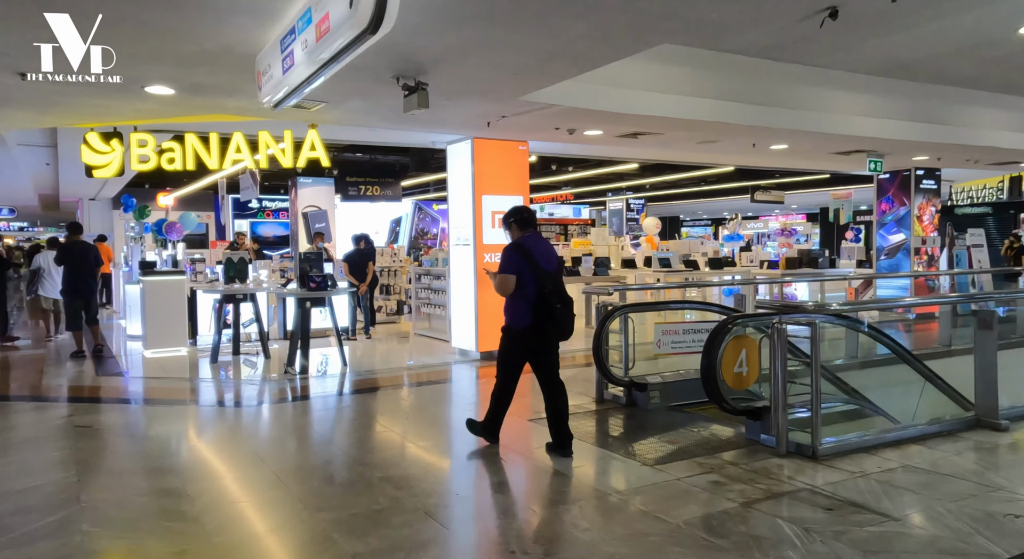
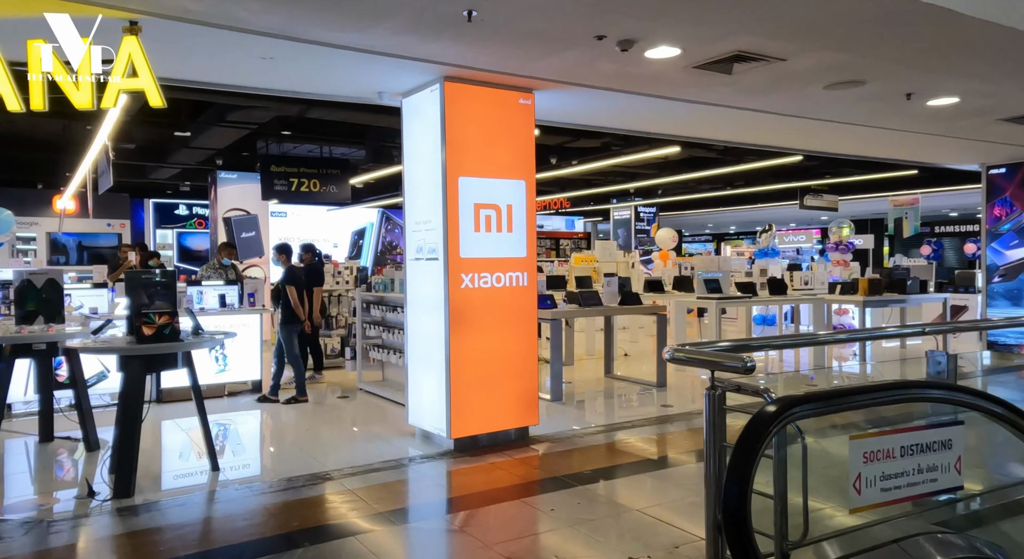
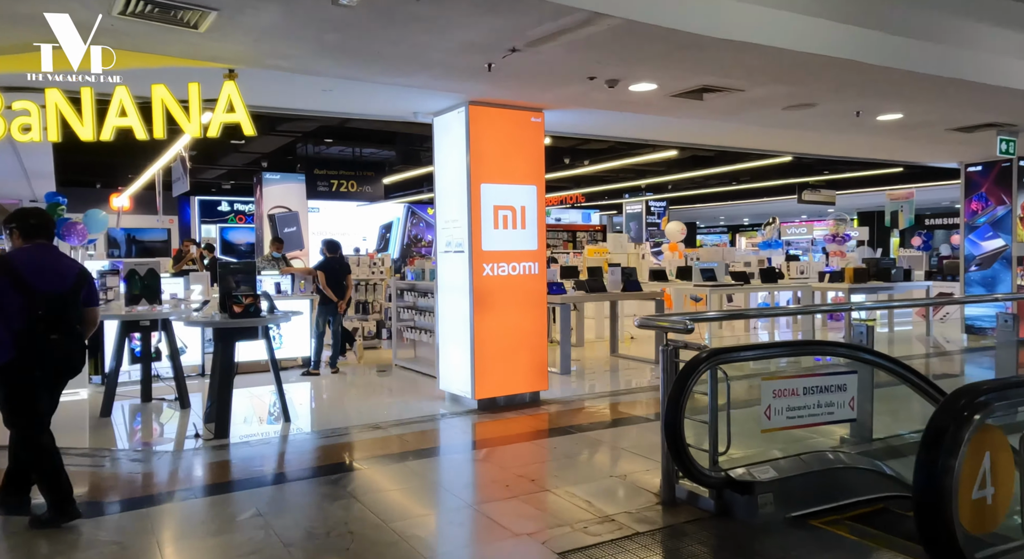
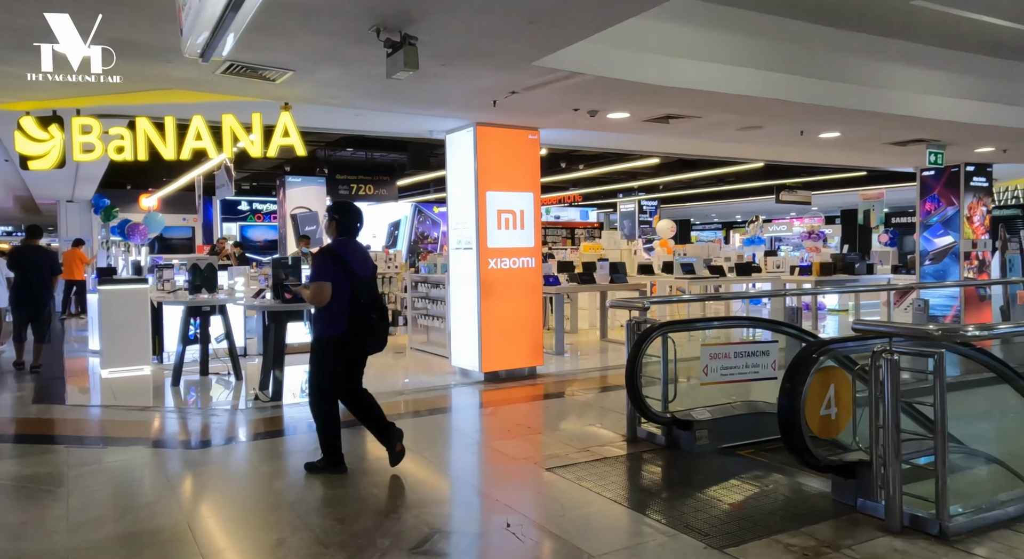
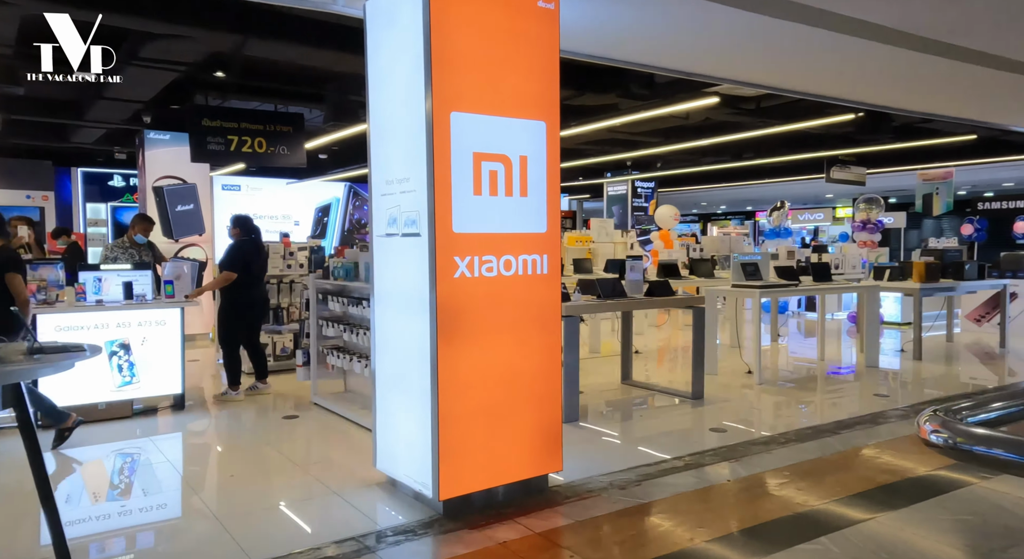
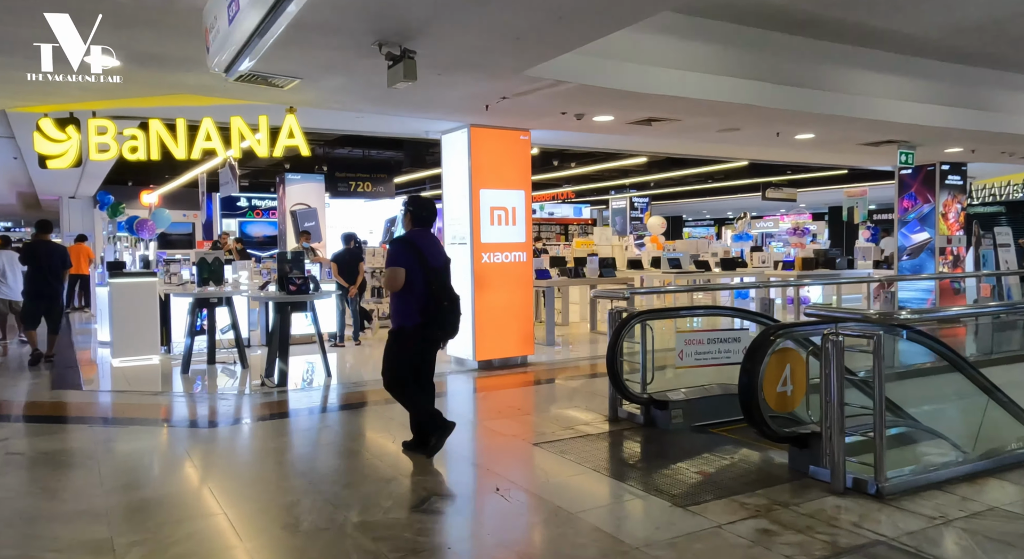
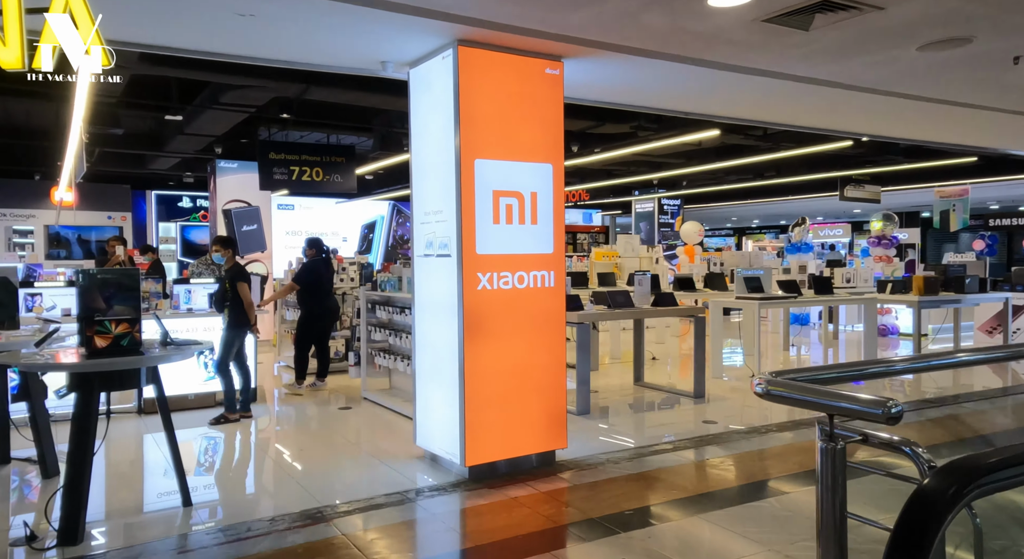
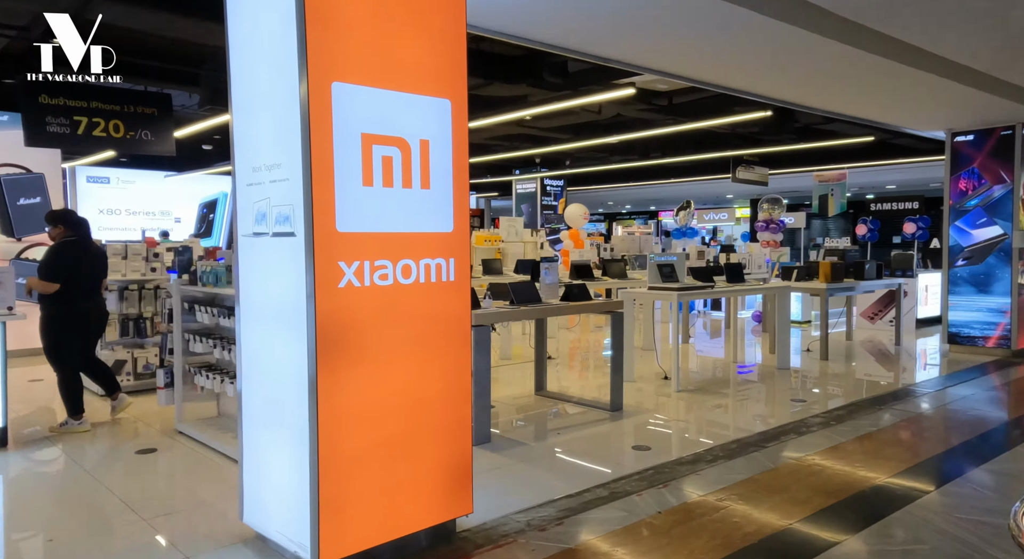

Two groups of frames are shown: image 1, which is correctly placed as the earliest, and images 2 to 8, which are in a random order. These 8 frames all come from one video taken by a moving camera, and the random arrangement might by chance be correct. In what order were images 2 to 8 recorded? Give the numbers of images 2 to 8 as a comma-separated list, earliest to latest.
6, 4, 3, 2, 7, 5, 8
